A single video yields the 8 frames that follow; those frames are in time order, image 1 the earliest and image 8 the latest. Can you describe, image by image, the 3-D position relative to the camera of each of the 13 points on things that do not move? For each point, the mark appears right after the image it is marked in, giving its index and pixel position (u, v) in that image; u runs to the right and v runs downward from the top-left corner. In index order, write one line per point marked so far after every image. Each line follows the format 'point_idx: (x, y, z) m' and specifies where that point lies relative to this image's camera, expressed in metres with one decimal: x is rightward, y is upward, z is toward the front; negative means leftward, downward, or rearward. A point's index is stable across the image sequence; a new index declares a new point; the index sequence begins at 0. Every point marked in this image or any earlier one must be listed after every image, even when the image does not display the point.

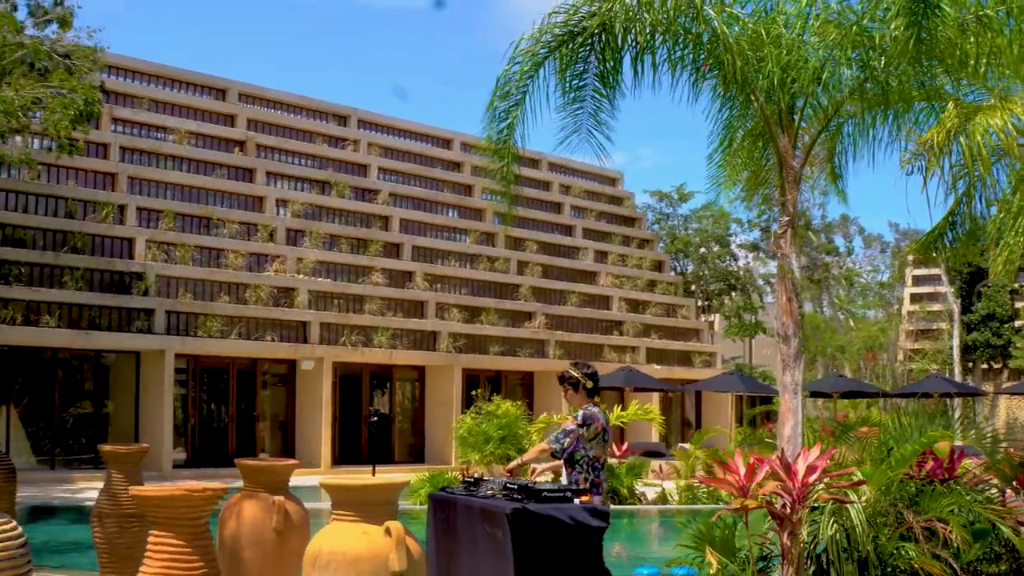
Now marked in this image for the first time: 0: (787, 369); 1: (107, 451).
0: (+1.9, -0.6, +7.5) m
1: (-2.9, -1.2, +7.8) m
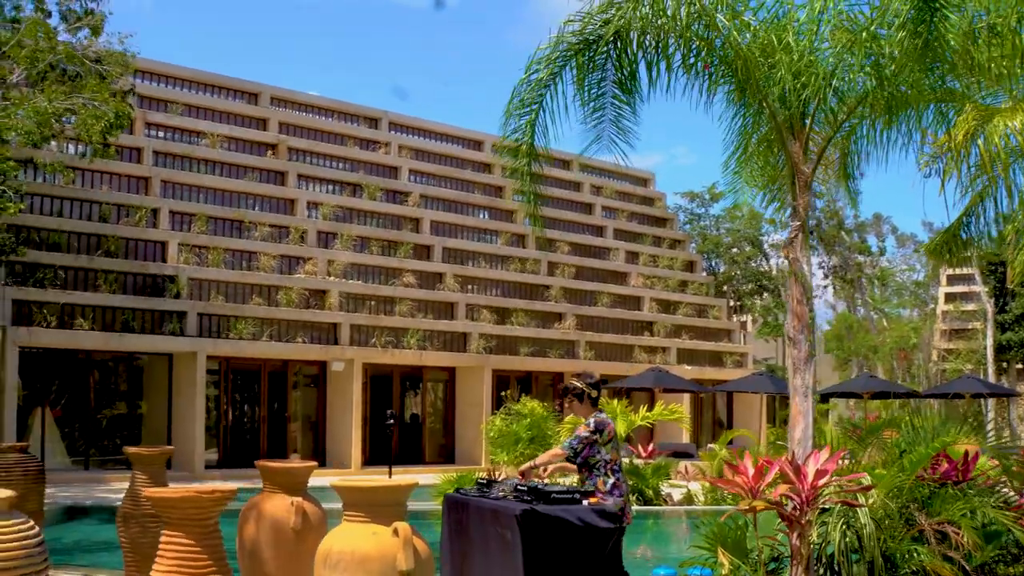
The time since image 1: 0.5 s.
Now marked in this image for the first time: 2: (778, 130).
0: (+2.0, -0.6, +7.5) m
1: (-2.7, -1.2, +7.9) m
2: (+2.0, +1.2, +8.0) m
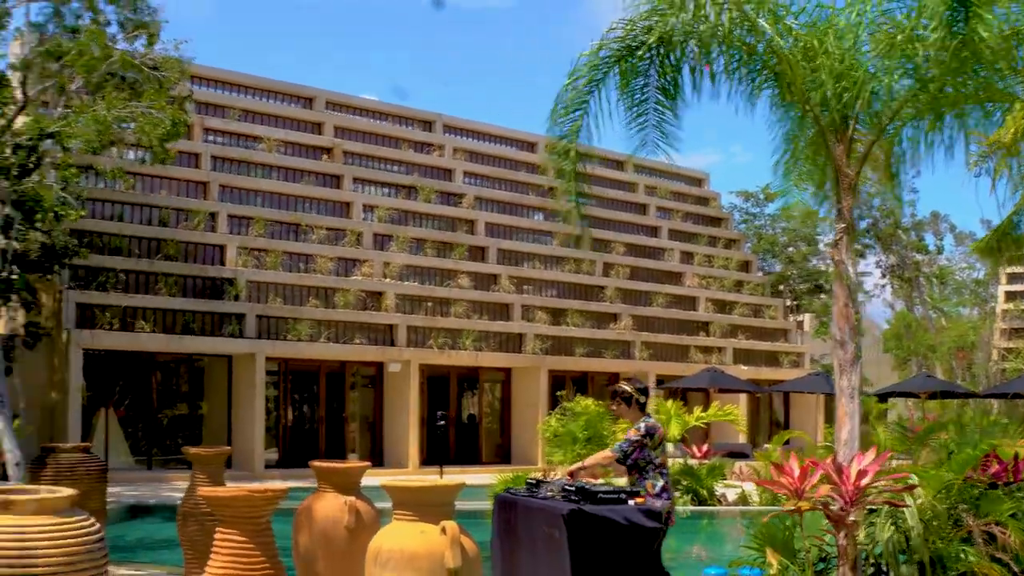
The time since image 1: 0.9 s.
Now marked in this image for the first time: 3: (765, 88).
0: (+2.3, -0.6, +7.5) m
1: (-2.4, -1.3, +8.2) m
2: (+2.3, +1.2, +8.0) m
3: (+1.9, +1.5, +8.2) m
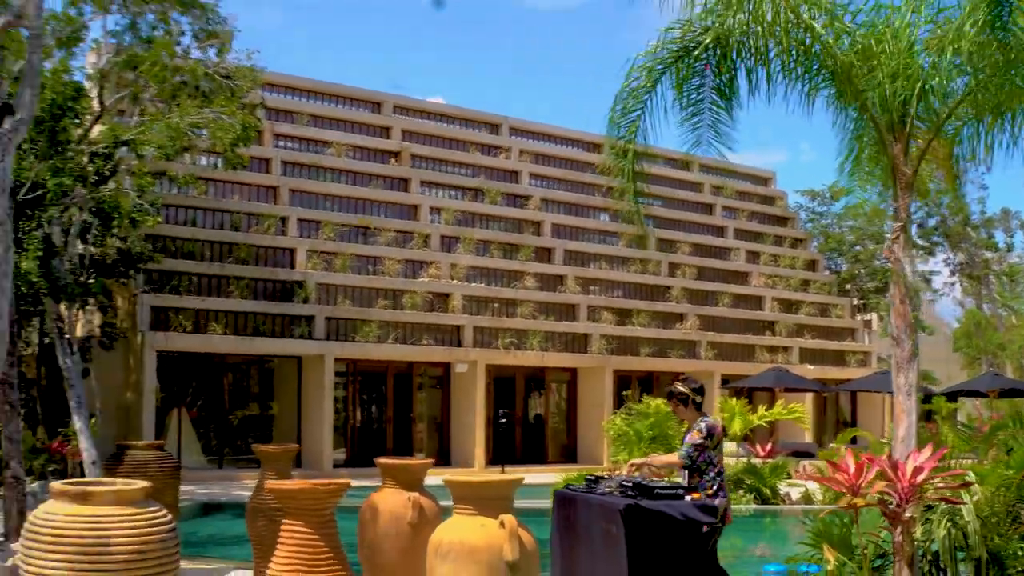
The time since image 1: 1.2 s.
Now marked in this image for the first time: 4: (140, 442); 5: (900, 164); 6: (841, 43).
0: (+2.7, -0.6, +7.5) m
1: (-1.9, -1.3, +8.5) m
2: (+2.7, +1.2, +8.0) m
3: (+2.4, +1.5, +8.3) m
4: (-3.0, -1.3, +8.7) m
5: (+2.9, +0.9, +7.9) m
6: (+2.4, +1.8, +8.0) m
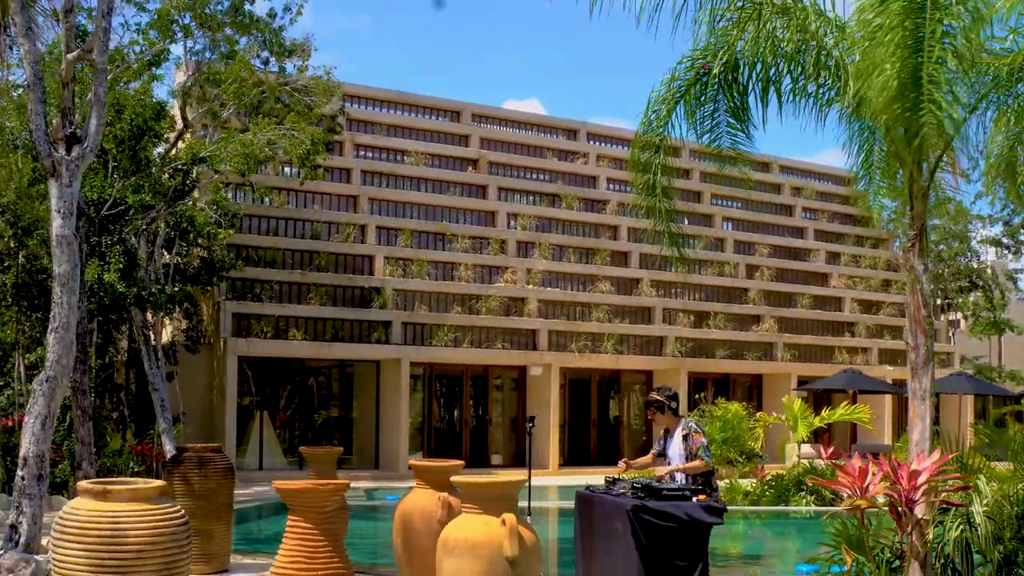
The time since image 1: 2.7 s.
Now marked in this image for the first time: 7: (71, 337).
0: (+2.9, -0.6, +7.6) m
1: (-1.7, -1.4, +9.0) m
2: (+2.9, +1.1, +8.1) m
3: (+2.5, +1.5, +8.4) m
4: (-2.7, -1.4, +9.3) m
5: (+3.0, +0.9, +8.0) m
6: (+2.6, +1.8, +8.1) m
7: (-3.5, -0.4, +8.7) m
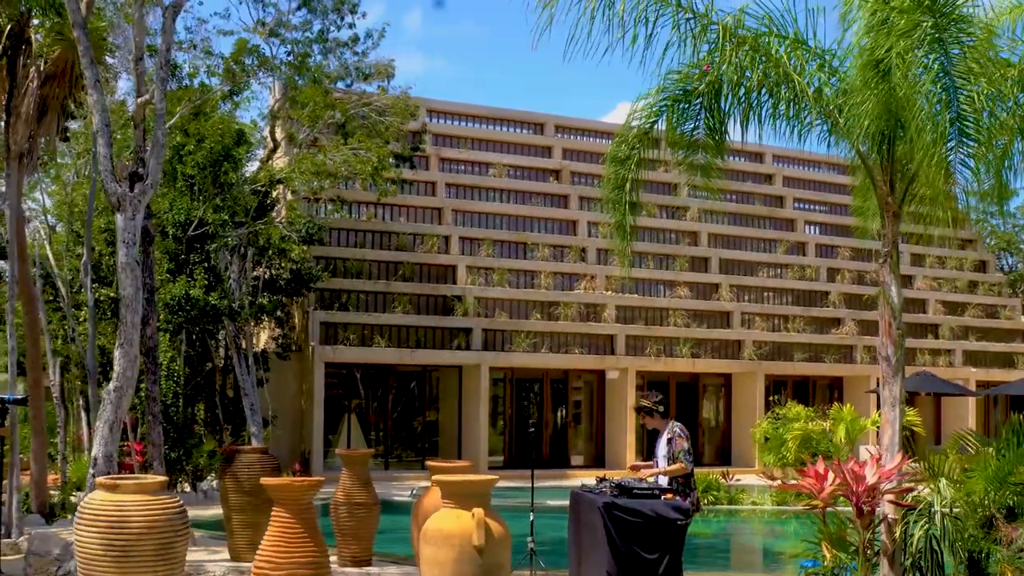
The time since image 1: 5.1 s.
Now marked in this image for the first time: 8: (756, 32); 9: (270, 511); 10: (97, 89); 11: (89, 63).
0: (+2.8, -0.7, +8.1) m
1: (-1.6, -1.5, +10.0) m
2: (+2.8, +1.0, +8.6) m
3: (+2.5, +1.4, +8.9) m
4: (-2.6, -1.5, +10.4) m
5: (+3.0, +0.8, +8.5) m
6: (+2.5, +1.7, +8.6) m
7: (-3.4, -0.6, +9.9) m
8: (+2.0, +2.1, +8.9) m
9: (-2.3, -2.1, +10.4) m
10: (-3.9, +1.9, +10.2) m
11: (-3.9, +2.1, +10.1) m
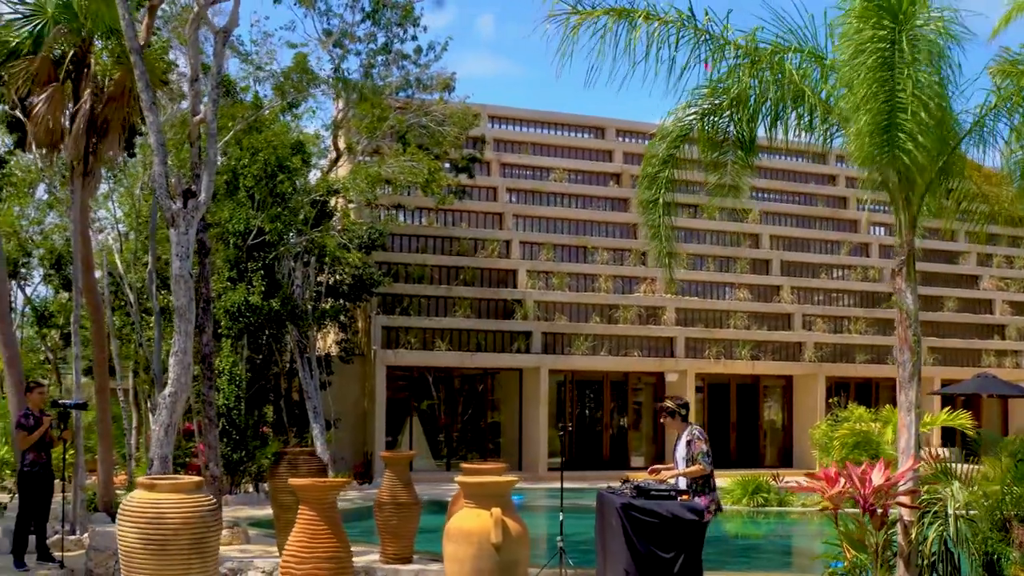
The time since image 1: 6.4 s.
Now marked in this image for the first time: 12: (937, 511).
0: (+3.0, -0.8, +8.3) m
1: (-1.2, -1.6, +10.5) m
2: (+3.0, +1.0, +8.8) m
3: (+2.7, +1.3, +9.1) m
4: (-2.2, -1.6, +10.9) m
5: (+3.1, +0.7, +8.7) m
6: (+2.7, +1.6, +8.8) m
7: (-3.1, -0.7, +10.5) m
8: (+2.2, +2.0, +9.1) m
9: (-2.0, -2.2, +10.9) m
10: (-3.6, +1.8, +10.8) m
11: (-3.6, +2.0, +10.7) m
12: (+3.2, -1.7, +8.1) m
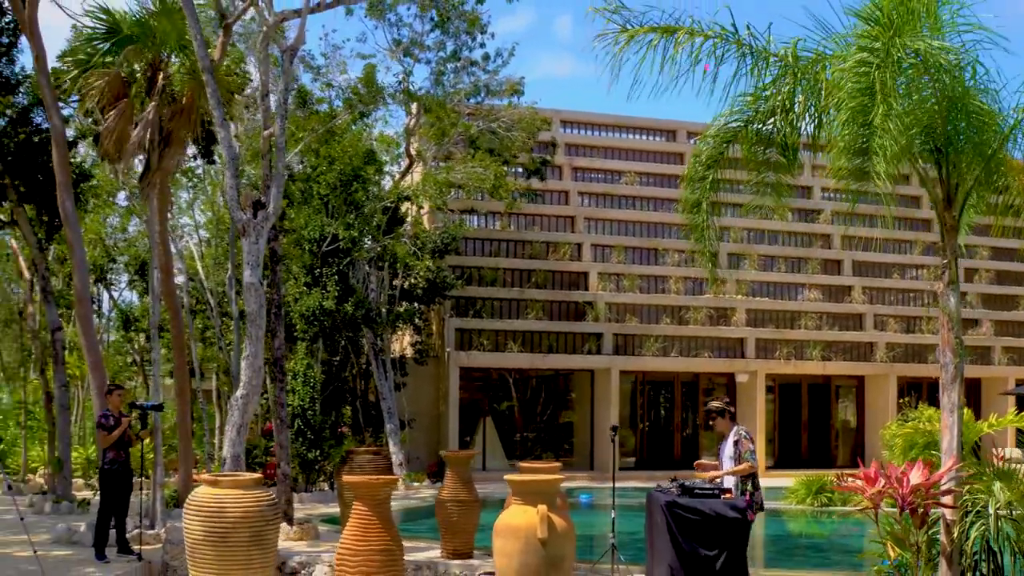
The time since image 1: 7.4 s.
0: (+3.3, -0.8, +8.4) m
1: (-0.7, -1.7, +10.9) m
2: (+3.4, +1.0, +8.9) m
3: (+3.1, +1.3, +9.2) m
4: (-1.6, -1.7, +11.4) m
5: (+3.5, +0.7, +8.7) m
6: (+3.1, +1.6, +8.9) m
7: (-2.6, -0.8, +11.0) m
8: (+2.6, +2.0, +9.2) m
9: (-1.4, -2.3, +11.3) m
10: (-3.0, +1.7, +11.4) m
11: (-3.1, +1.9, +11.3) m
12: (+3.6, -1.7, +8.2) m
